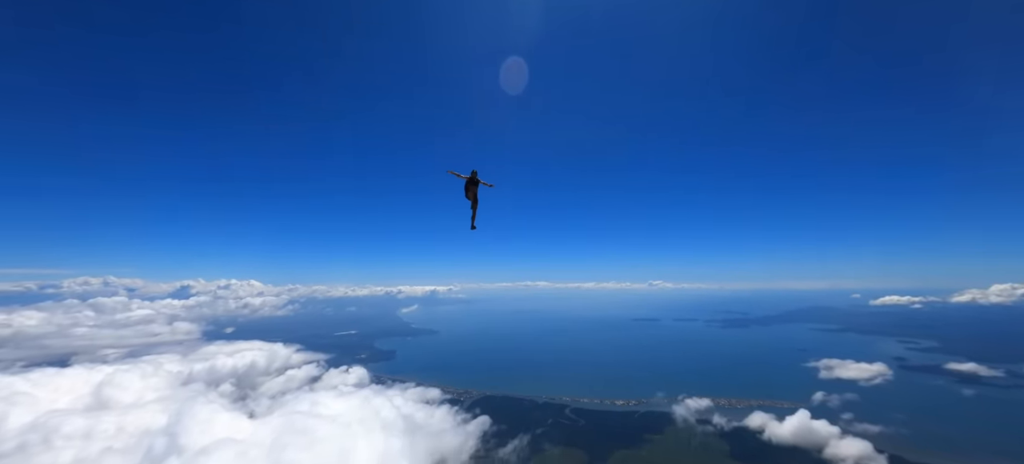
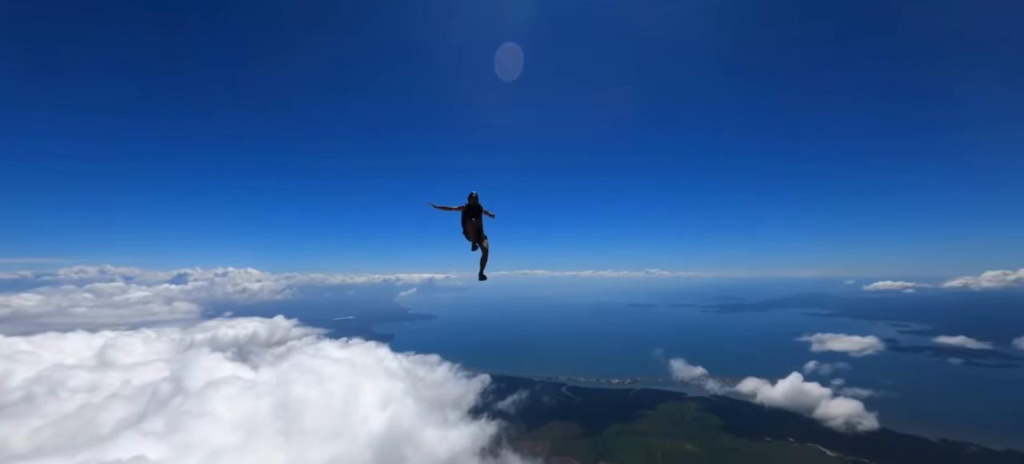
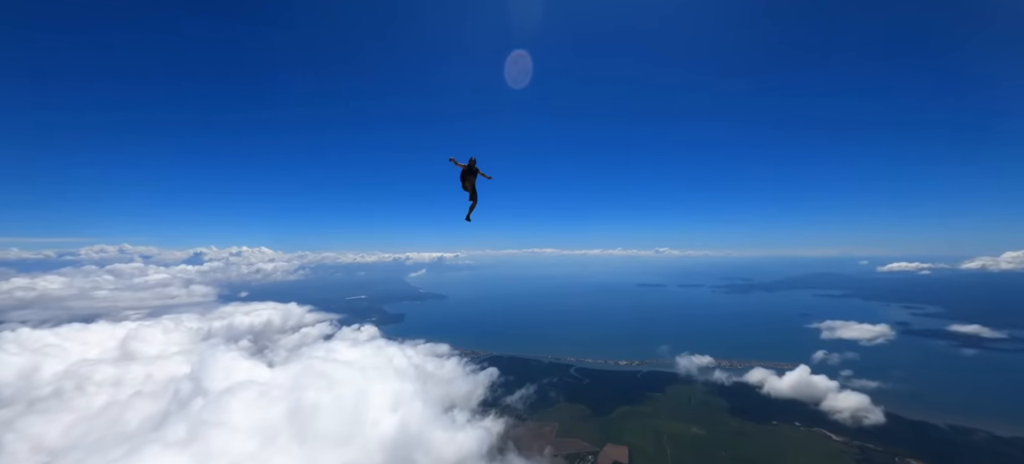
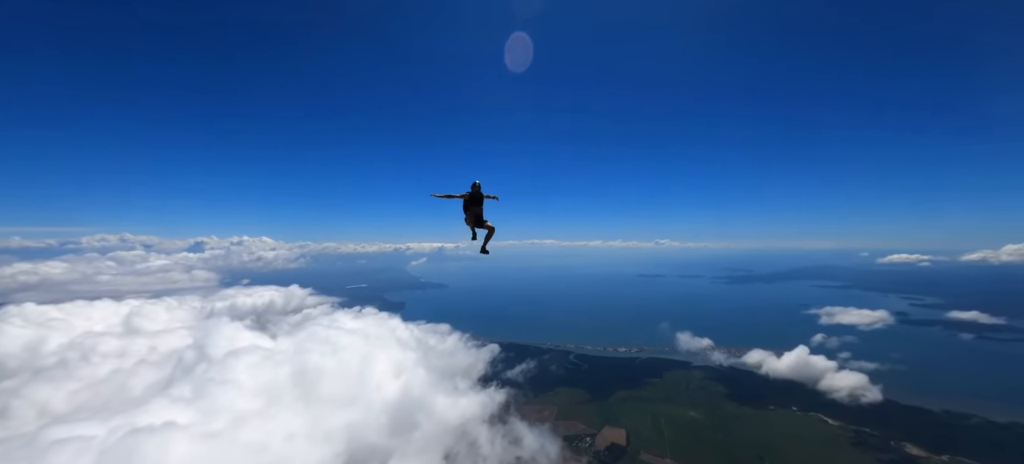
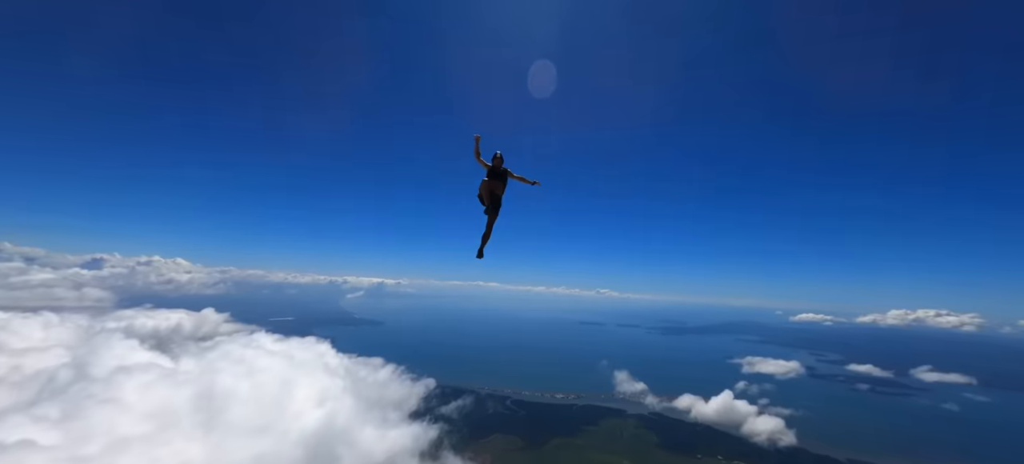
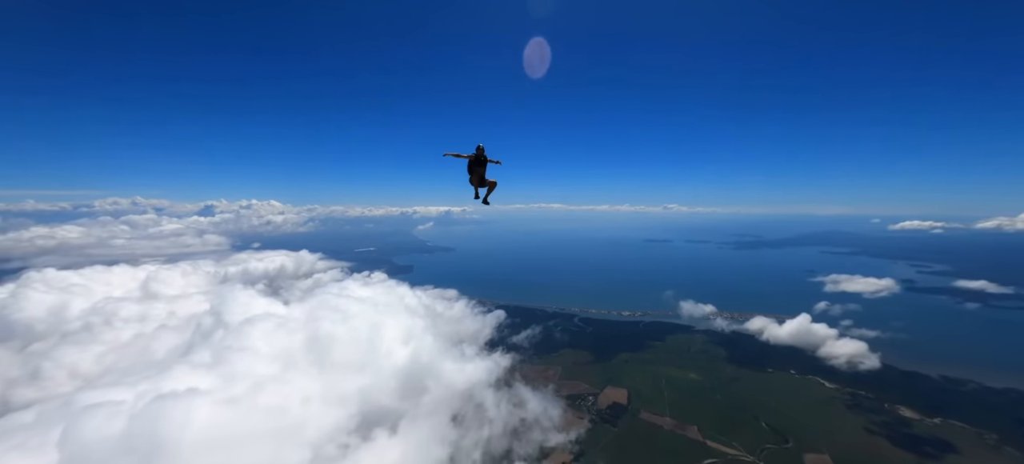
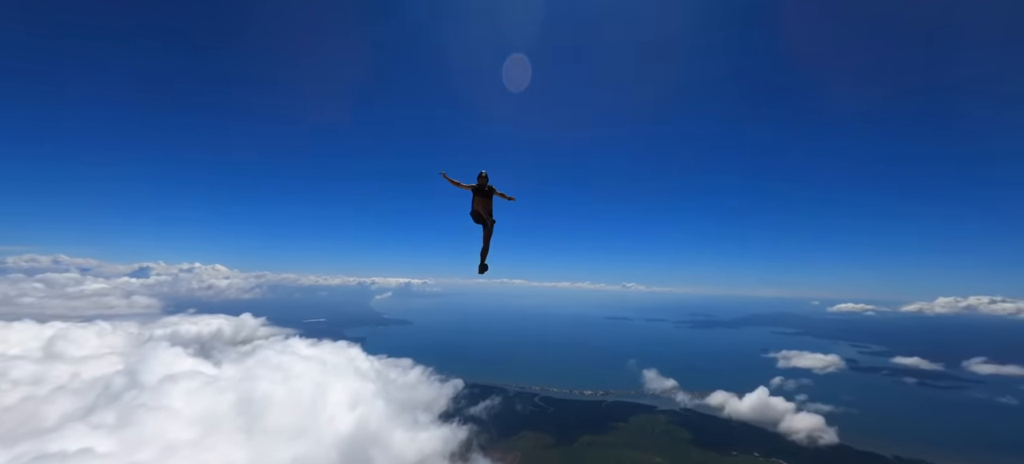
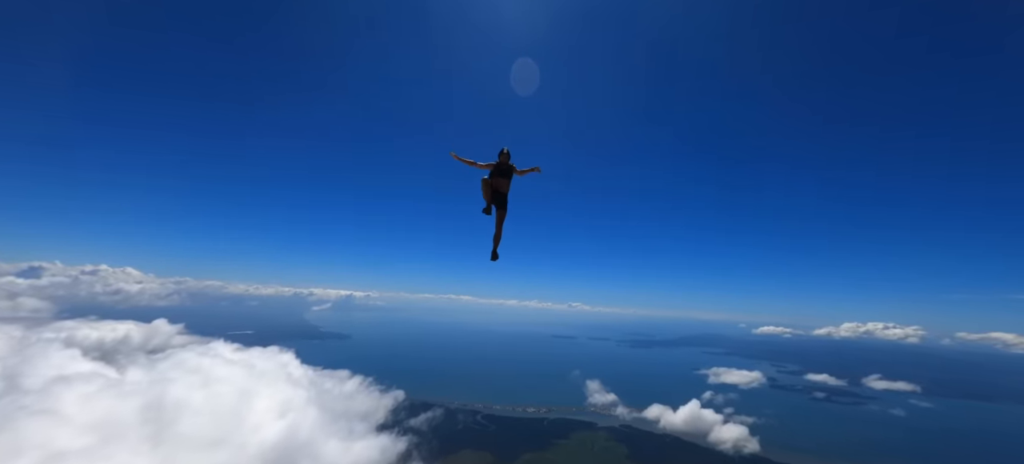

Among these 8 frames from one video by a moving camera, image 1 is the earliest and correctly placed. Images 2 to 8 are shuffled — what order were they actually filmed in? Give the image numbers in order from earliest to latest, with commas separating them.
3, 6, 4, 2, 7, 5, 8
